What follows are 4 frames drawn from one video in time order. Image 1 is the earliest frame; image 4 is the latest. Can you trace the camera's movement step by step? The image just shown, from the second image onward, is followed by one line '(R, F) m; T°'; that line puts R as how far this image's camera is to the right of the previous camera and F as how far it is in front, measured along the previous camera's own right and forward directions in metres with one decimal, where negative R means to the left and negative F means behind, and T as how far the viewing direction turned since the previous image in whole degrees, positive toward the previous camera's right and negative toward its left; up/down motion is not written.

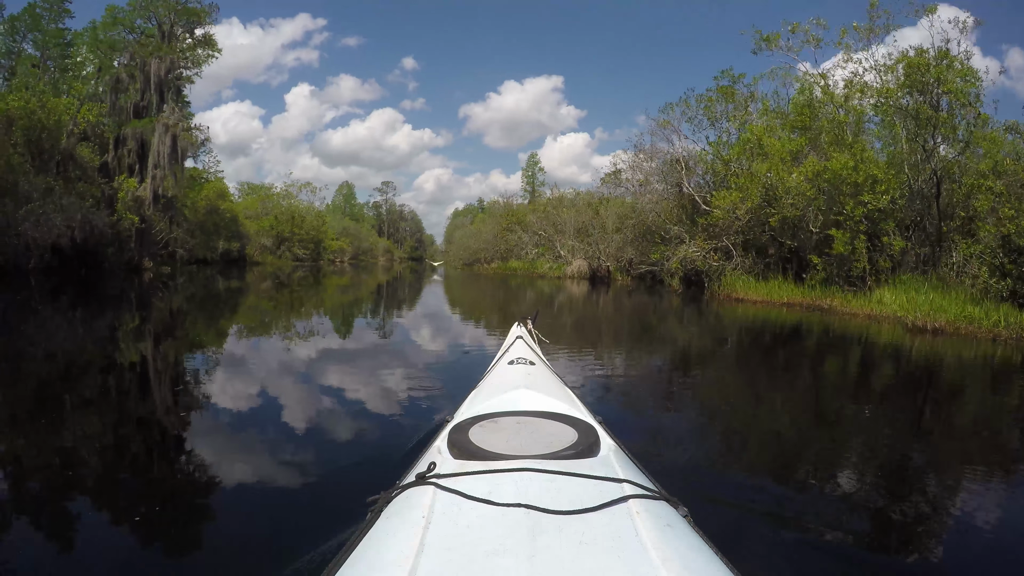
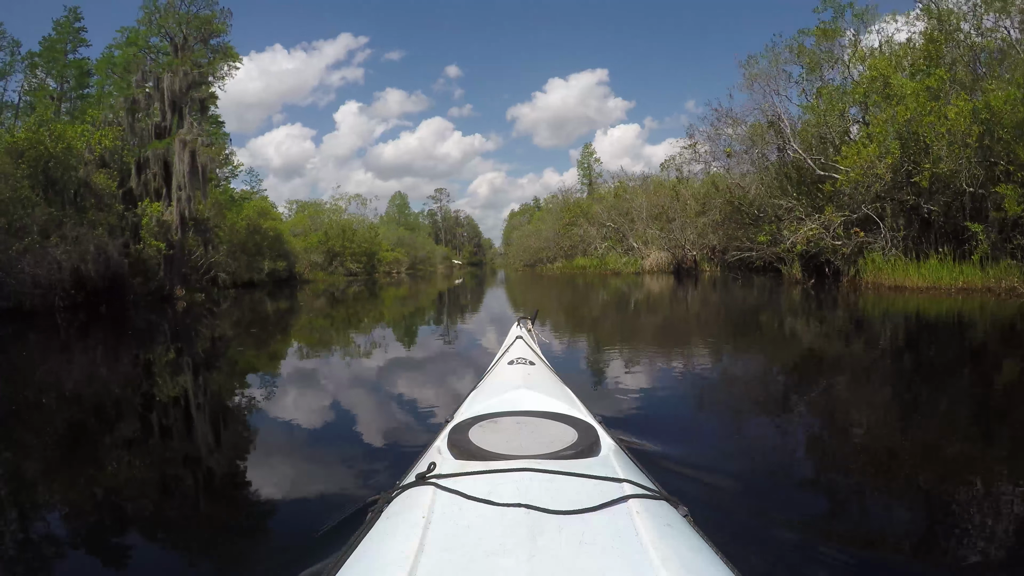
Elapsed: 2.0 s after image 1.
(0.0, +0.9) m; -6°
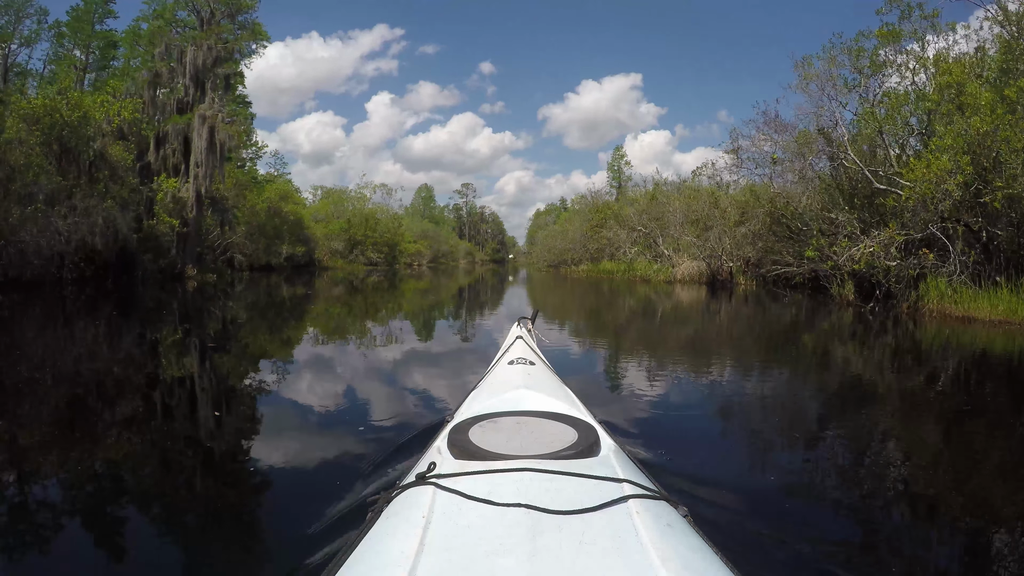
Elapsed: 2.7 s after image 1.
(0.0, +0.3) m; -2°
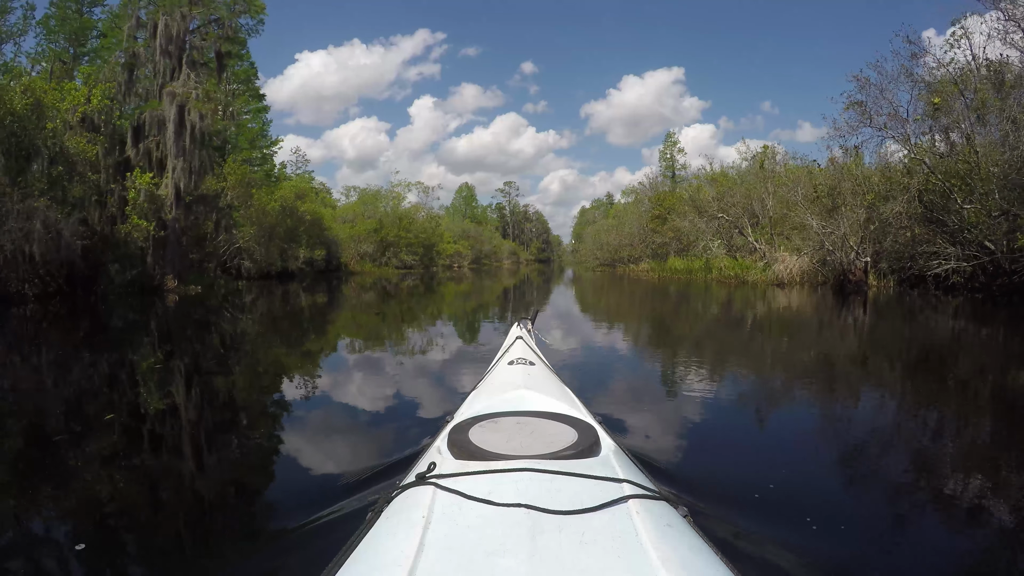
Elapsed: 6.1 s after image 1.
(0.0, +1.1) m; -5°
